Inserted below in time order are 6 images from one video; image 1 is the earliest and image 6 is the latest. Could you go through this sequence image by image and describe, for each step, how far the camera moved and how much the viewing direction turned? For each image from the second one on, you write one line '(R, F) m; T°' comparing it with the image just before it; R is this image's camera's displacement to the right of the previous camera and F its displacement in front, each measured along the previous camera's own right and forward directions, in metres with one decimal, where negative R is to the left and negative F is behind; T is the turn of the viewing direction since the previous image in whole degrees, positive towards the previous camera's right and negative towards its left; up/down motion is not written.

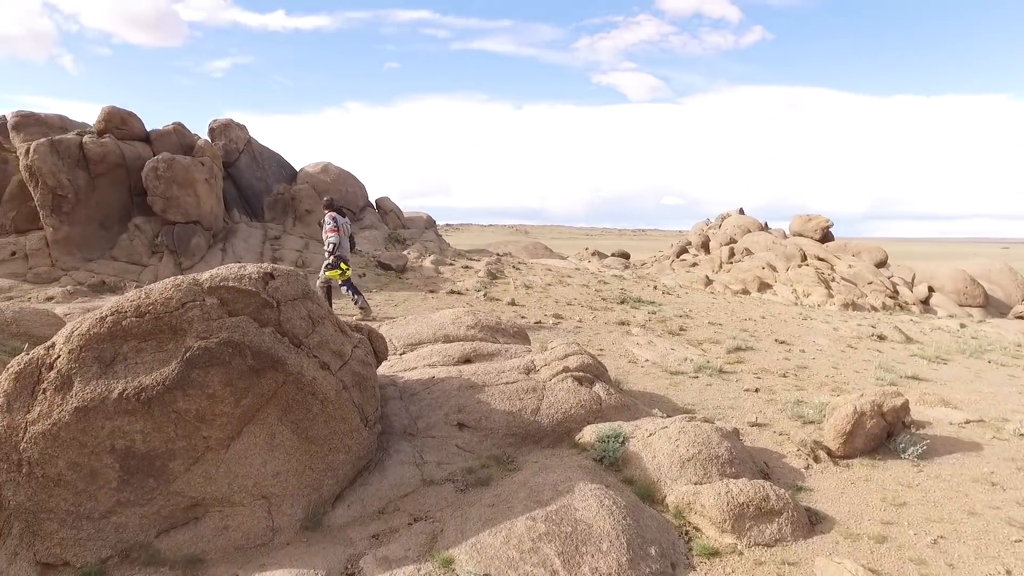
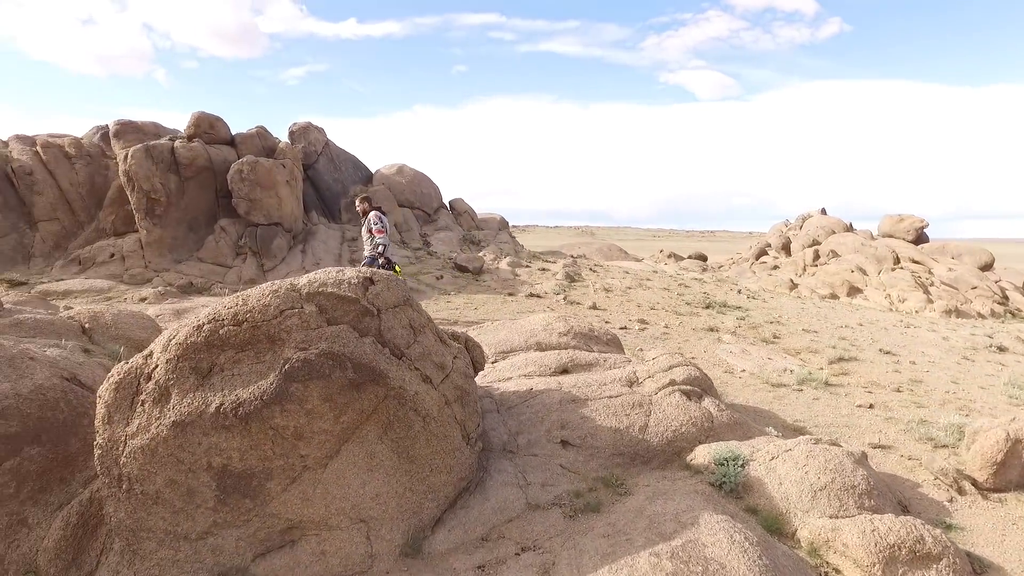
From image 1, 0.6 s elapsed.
(-0.3, +0.4) m; -5°
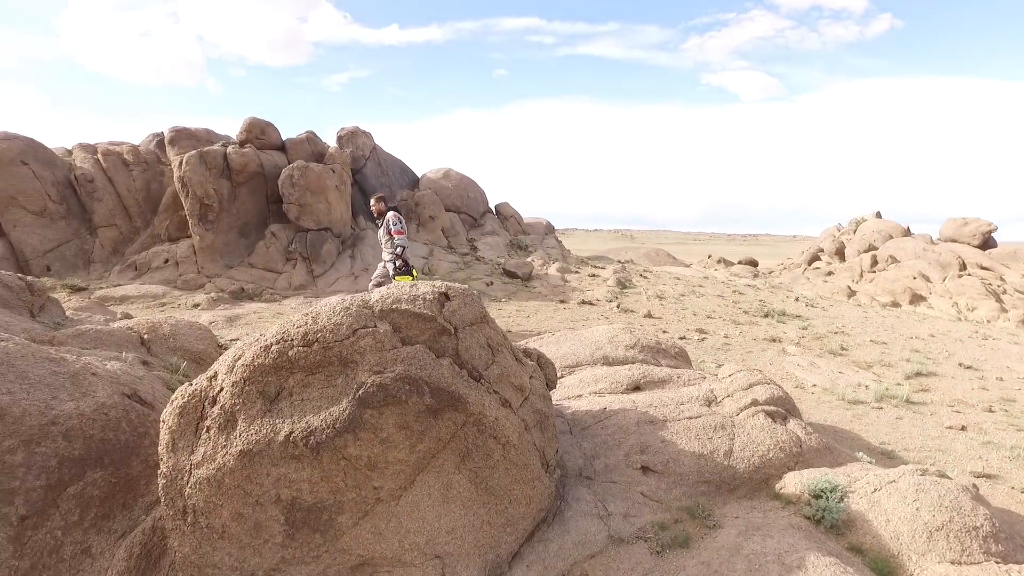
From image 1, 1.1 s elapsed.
(-0.3, +0.3) m; -3°
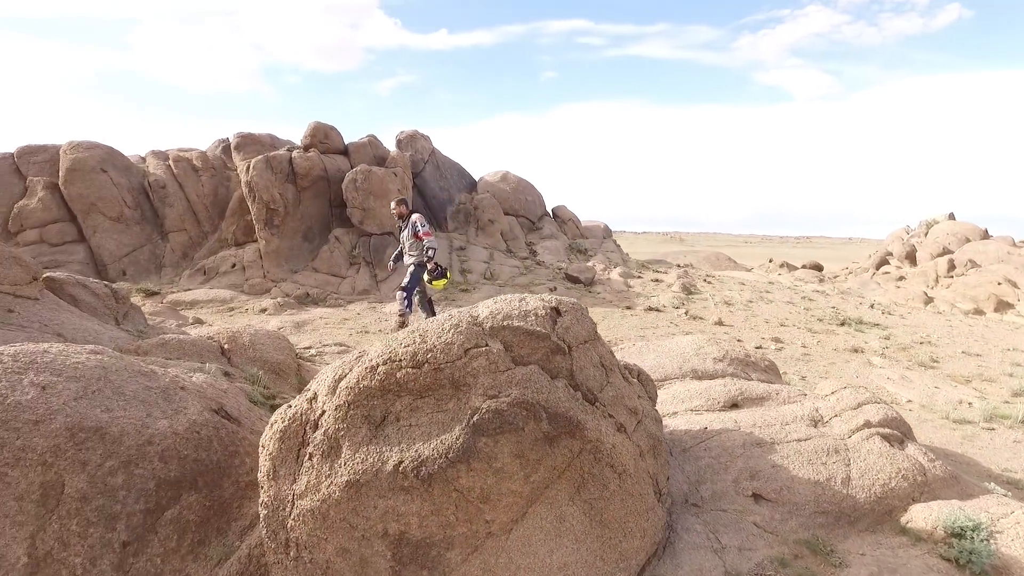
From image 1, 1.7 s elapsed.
(-0.3, +0.3) m; -4°
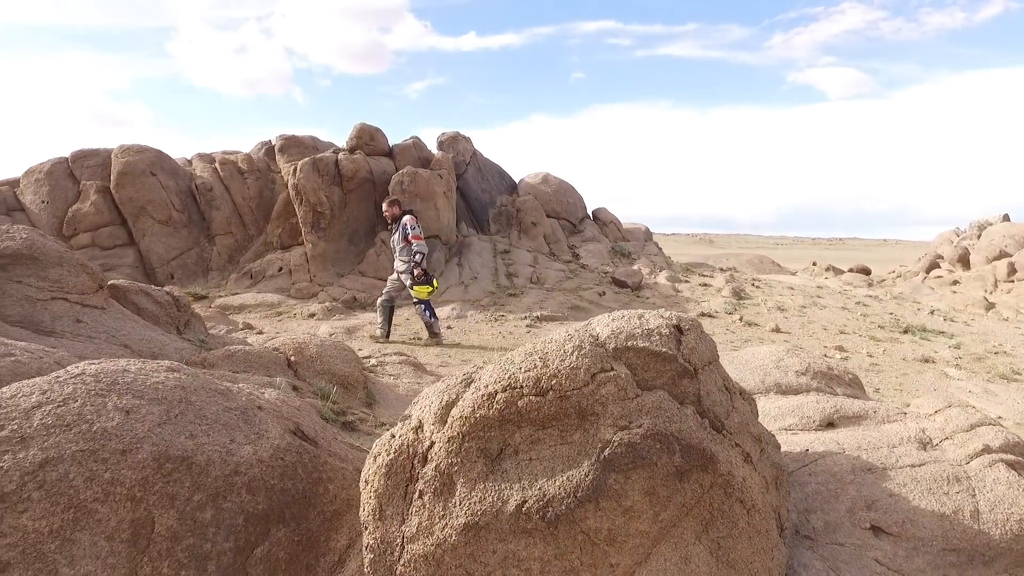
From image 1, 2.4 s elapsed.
(-0.4, +0.3) m; -2°
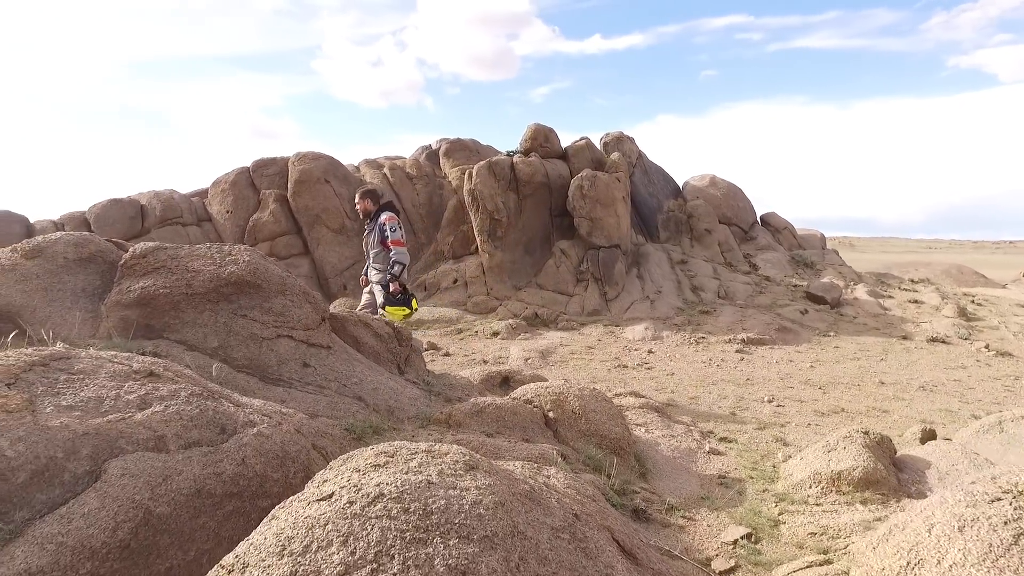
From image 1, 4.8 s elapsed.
(-1.2, +1.2) m; -10°
